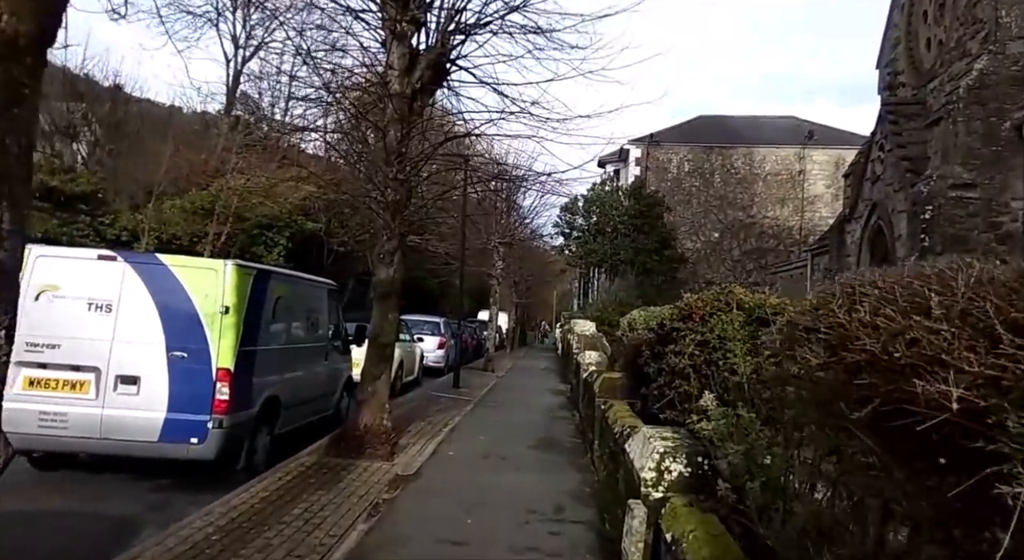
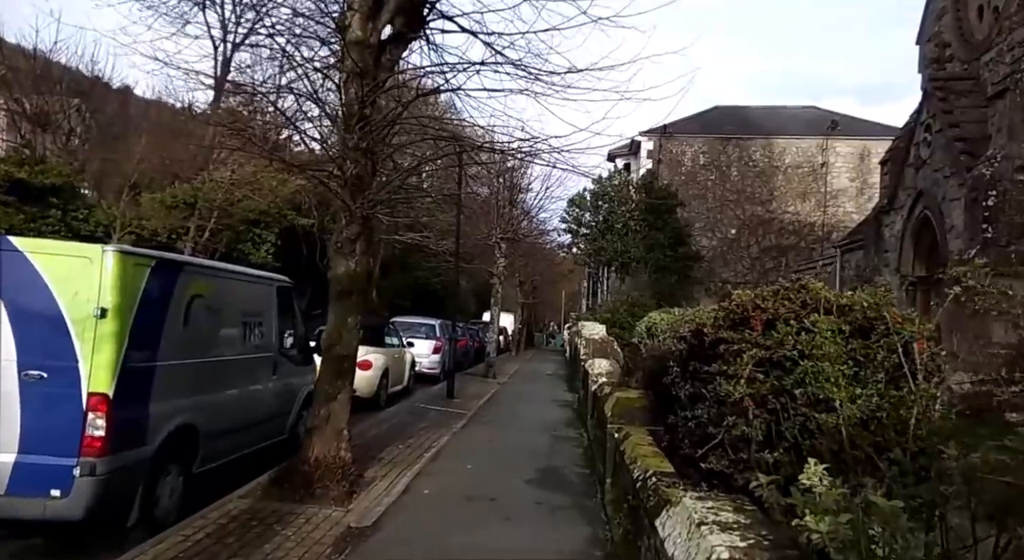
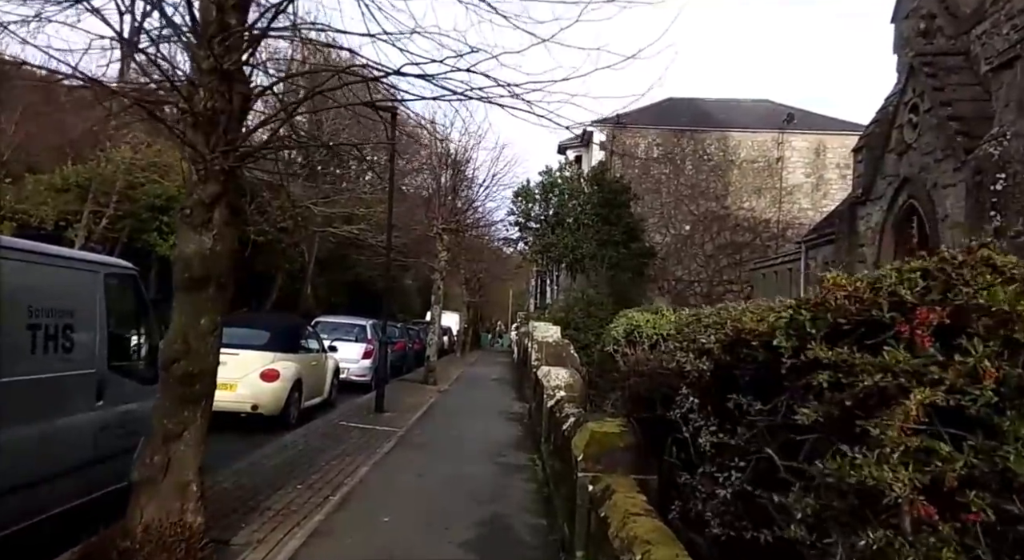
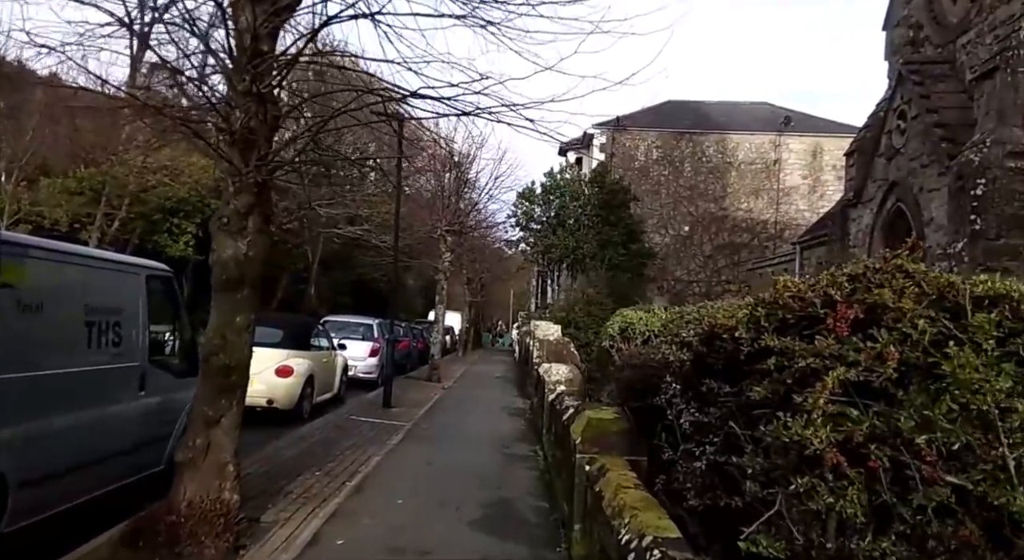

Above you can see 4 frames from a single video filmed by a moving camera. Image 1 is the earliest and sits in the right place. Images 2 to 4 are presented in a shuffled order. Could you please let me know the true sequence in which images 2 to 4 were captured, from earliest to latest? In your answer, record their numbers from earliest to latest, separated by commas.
2, 4, 3
